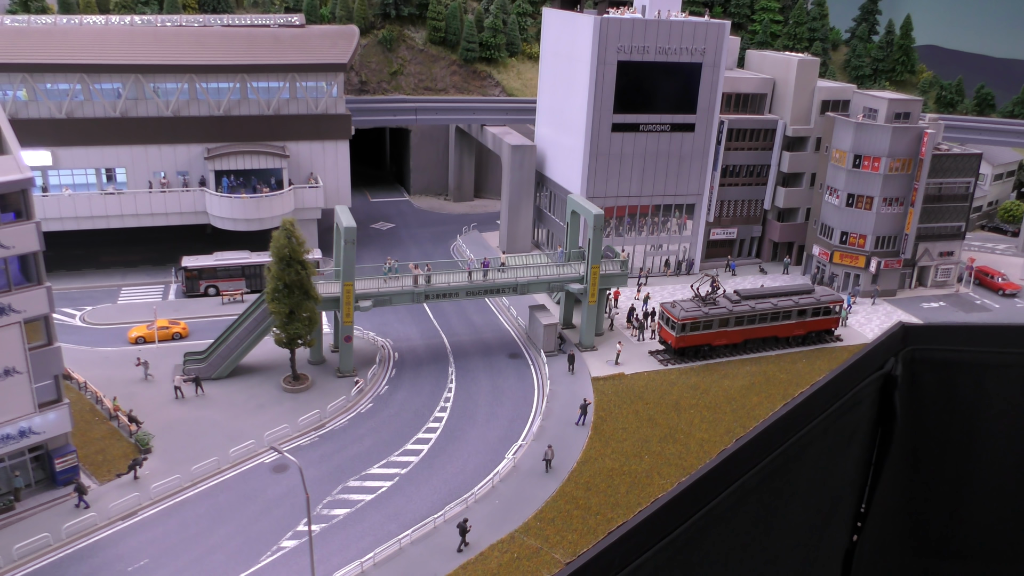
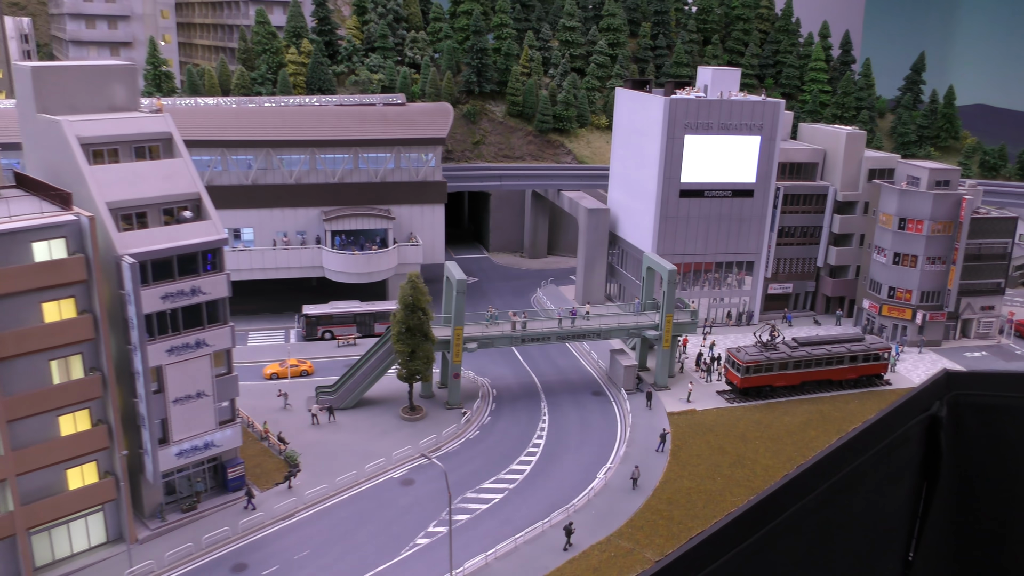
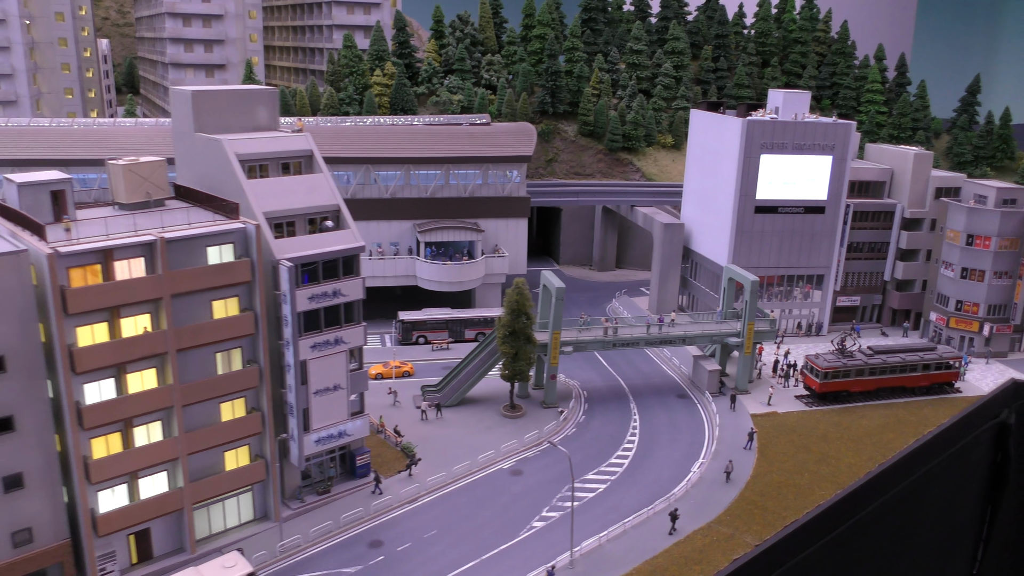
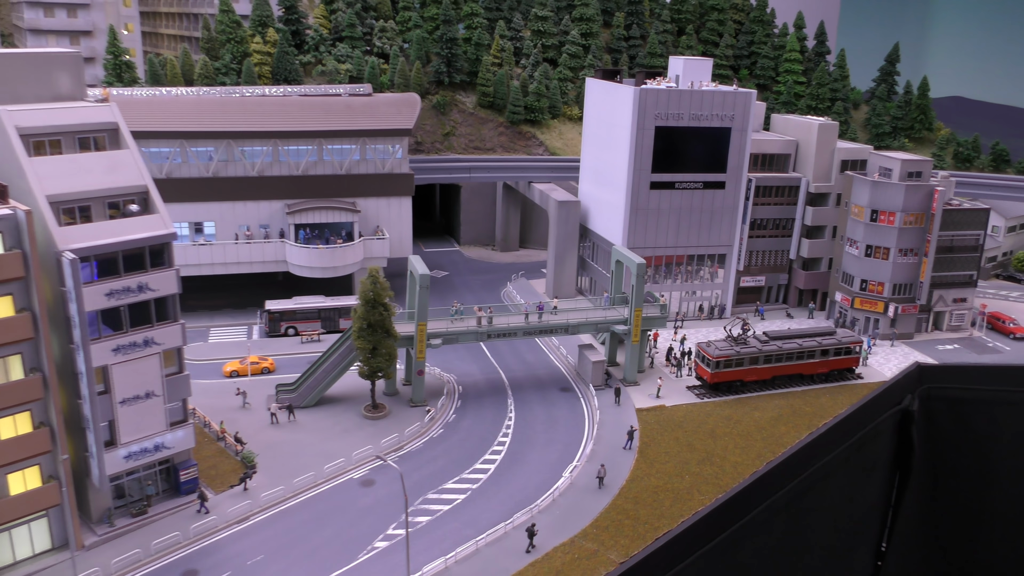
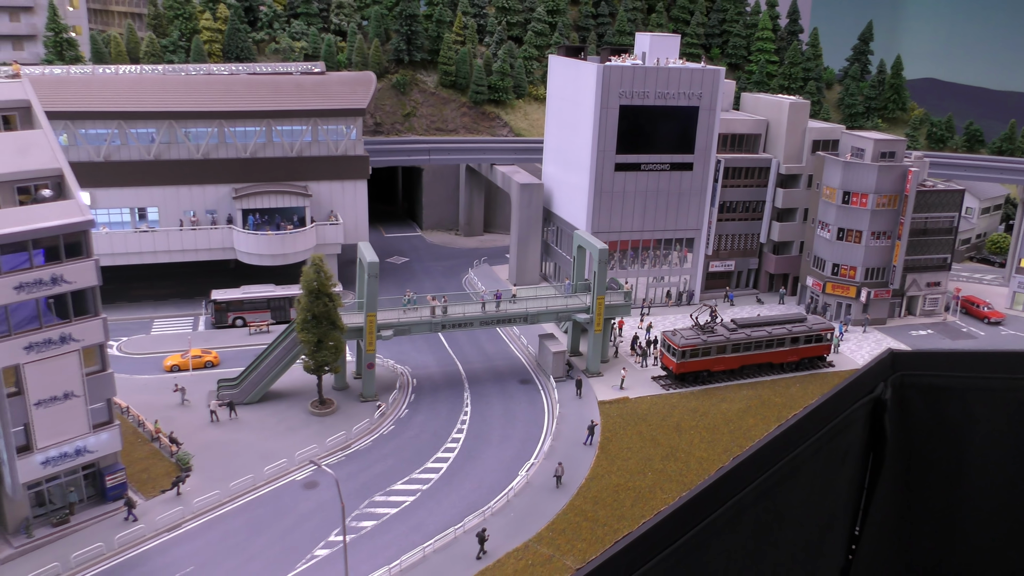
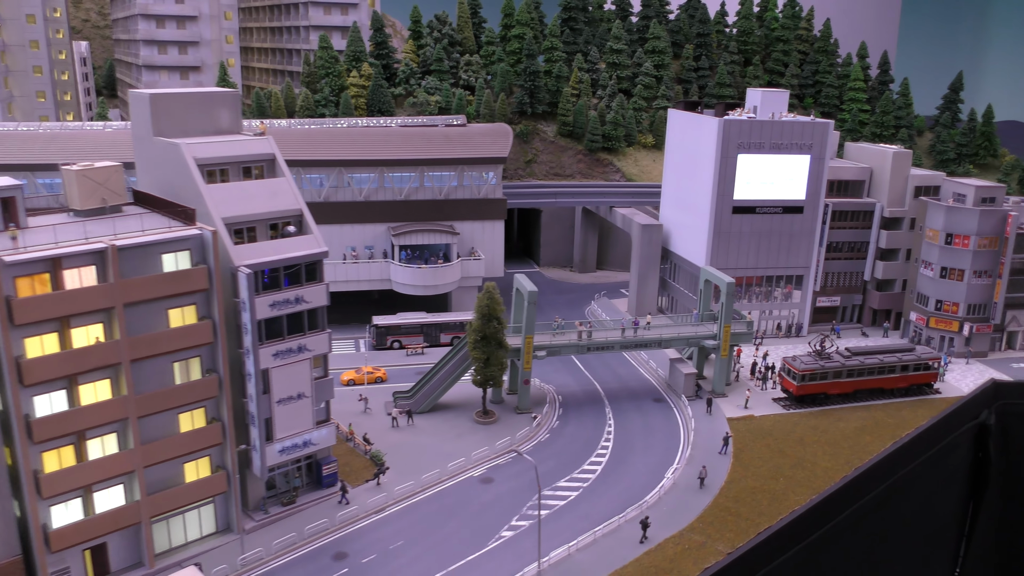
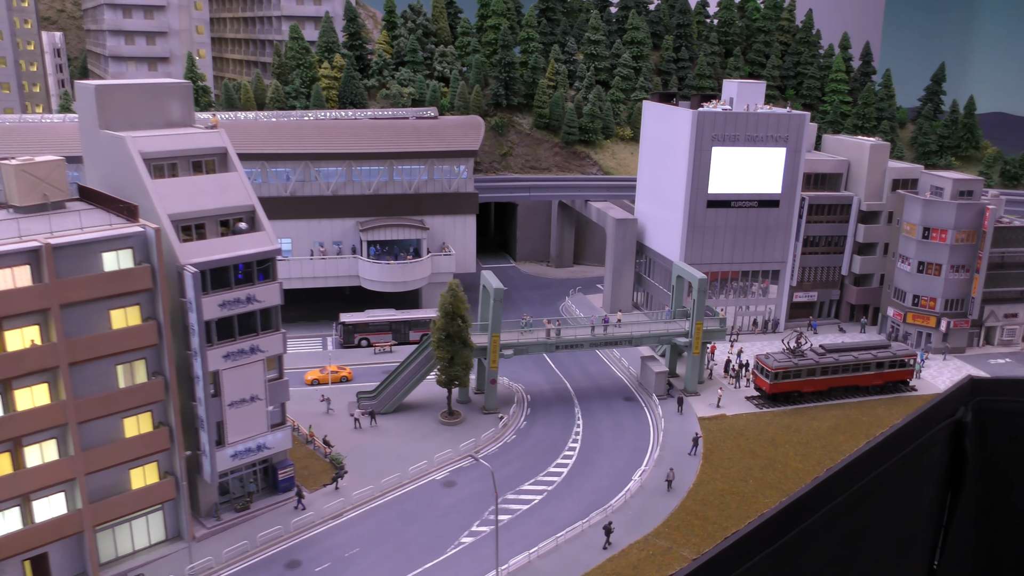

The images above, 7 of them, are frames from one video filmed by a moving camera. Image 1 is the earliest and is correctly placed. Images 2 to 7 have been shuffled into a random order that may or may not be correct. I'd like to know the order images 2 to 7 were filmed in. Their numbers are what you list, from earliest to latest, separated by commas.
5, 4, 2, 7, 6, 3
